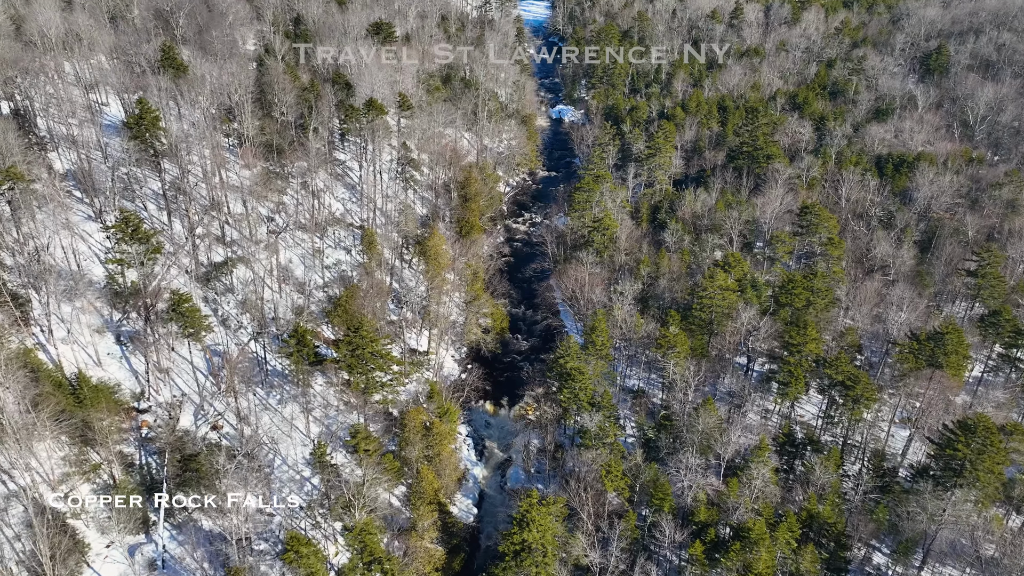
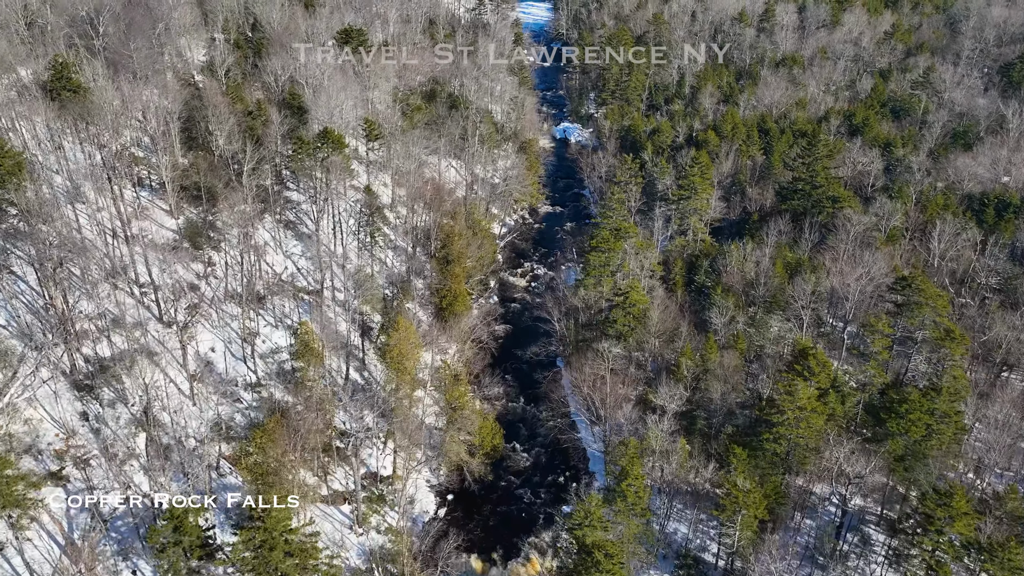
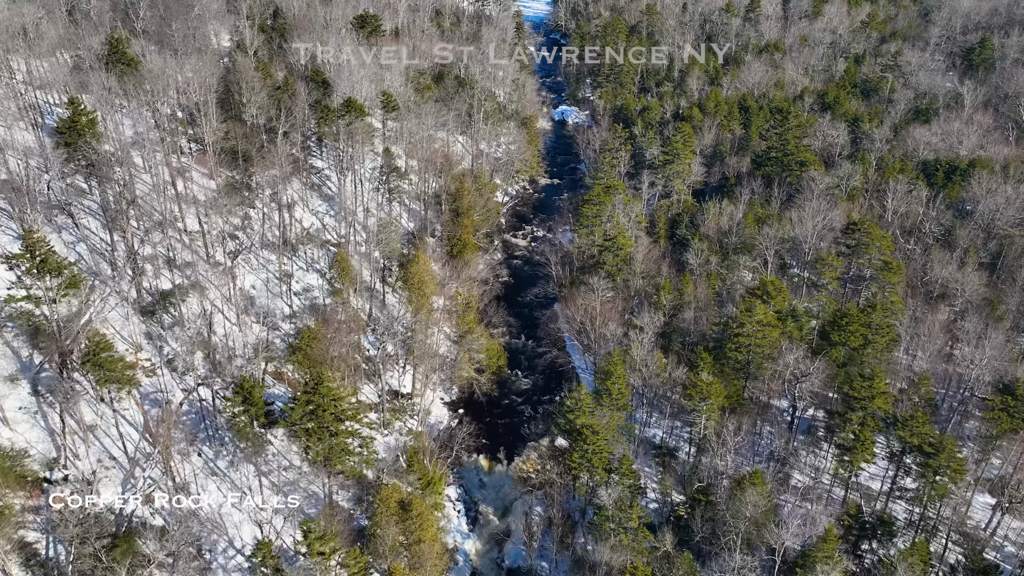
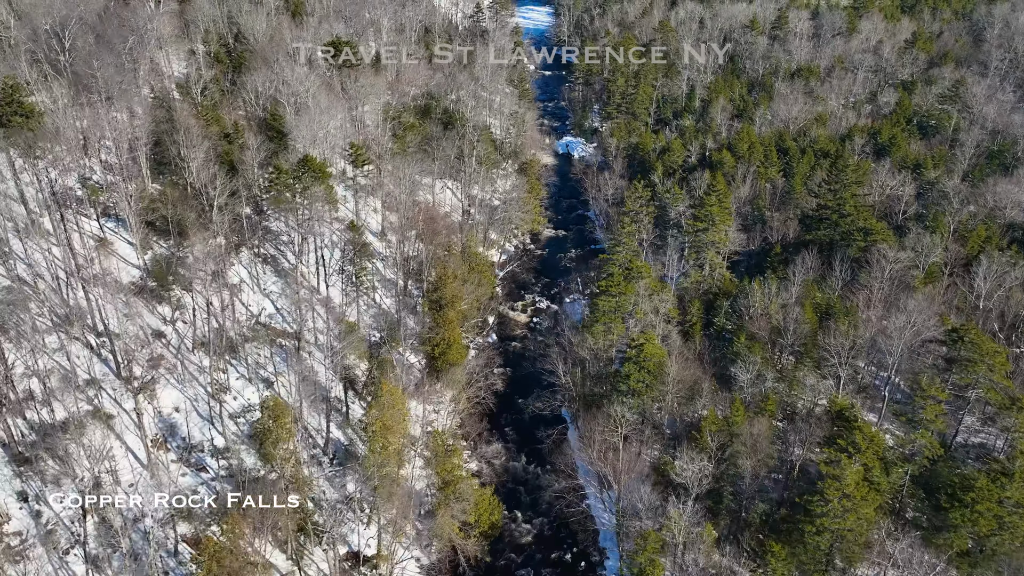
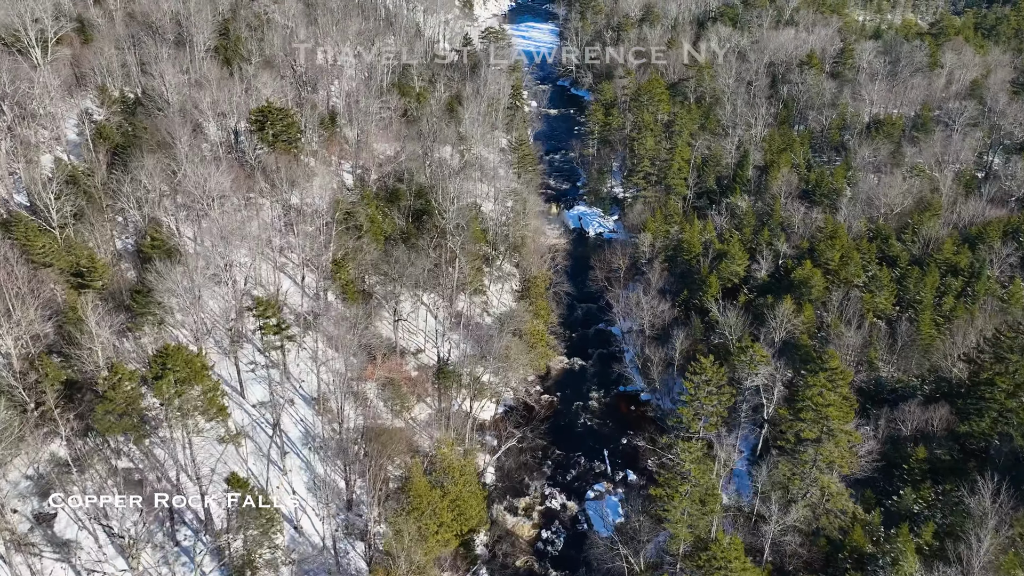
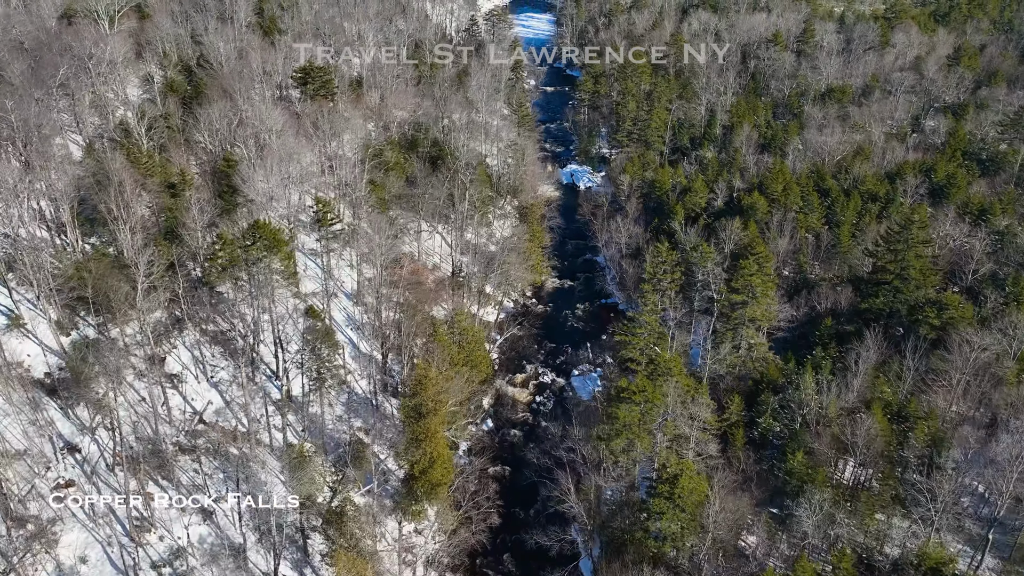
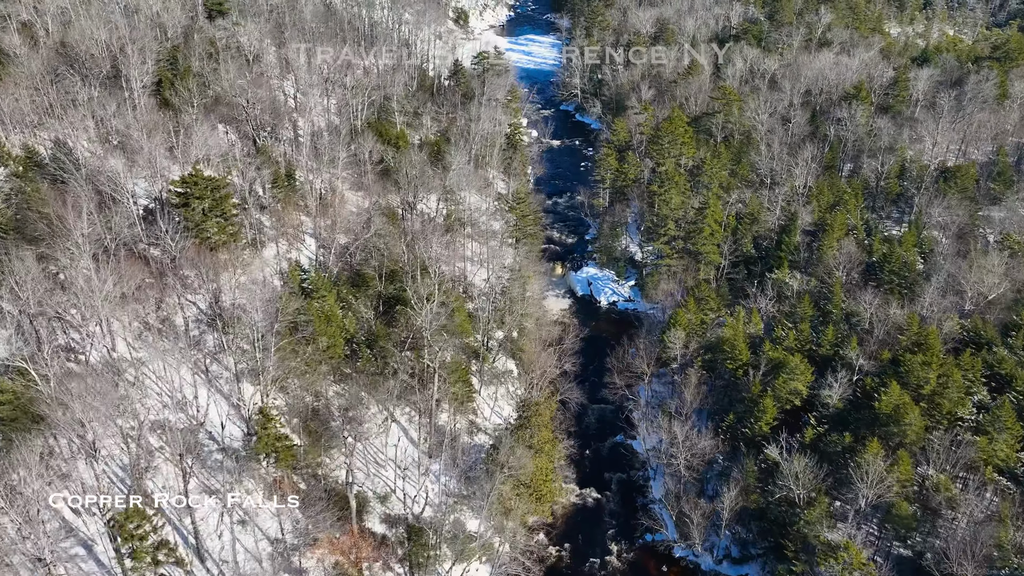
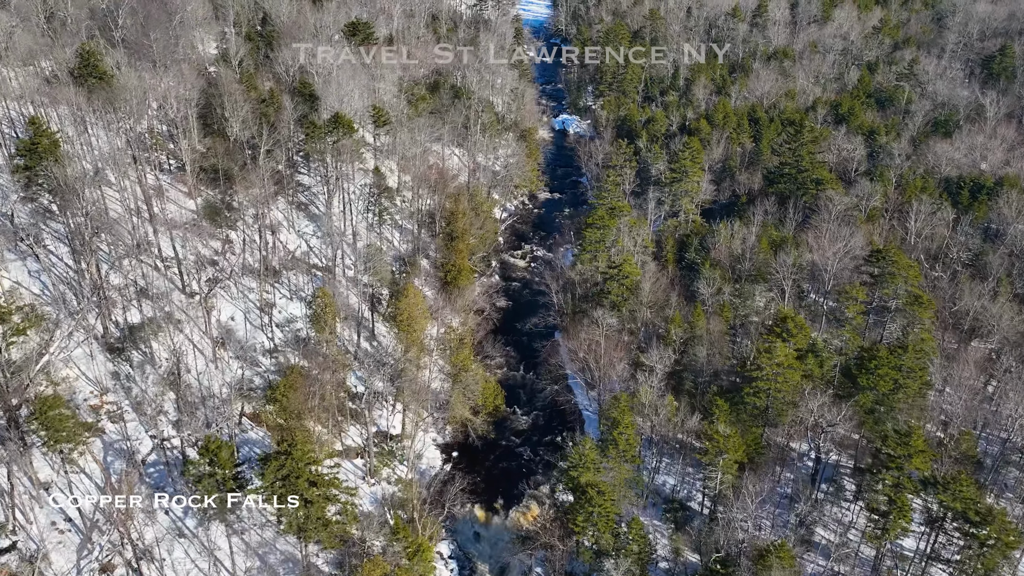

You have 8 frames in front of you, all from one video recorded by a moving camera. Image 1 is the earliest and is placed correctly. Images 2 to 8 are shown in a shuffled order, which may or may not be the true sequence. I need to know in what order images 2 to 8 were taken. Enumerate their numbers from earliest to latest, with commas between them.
3, 8, 2, 4, 6, 5, 7
